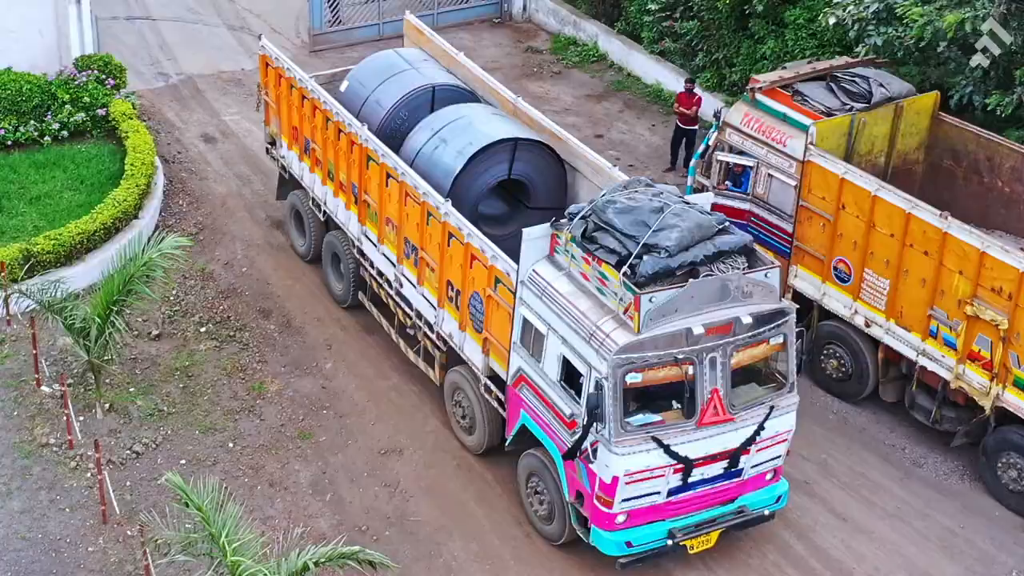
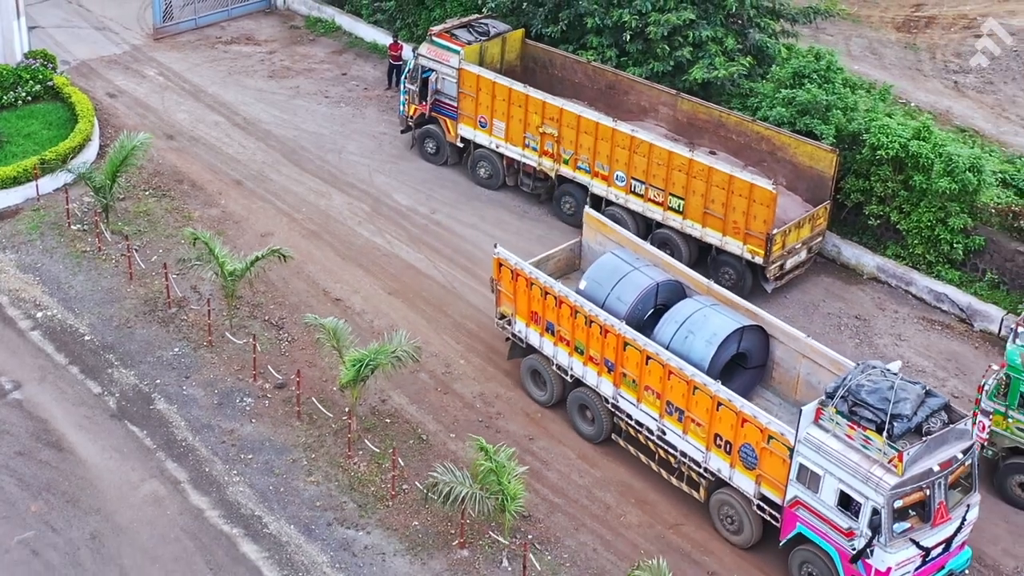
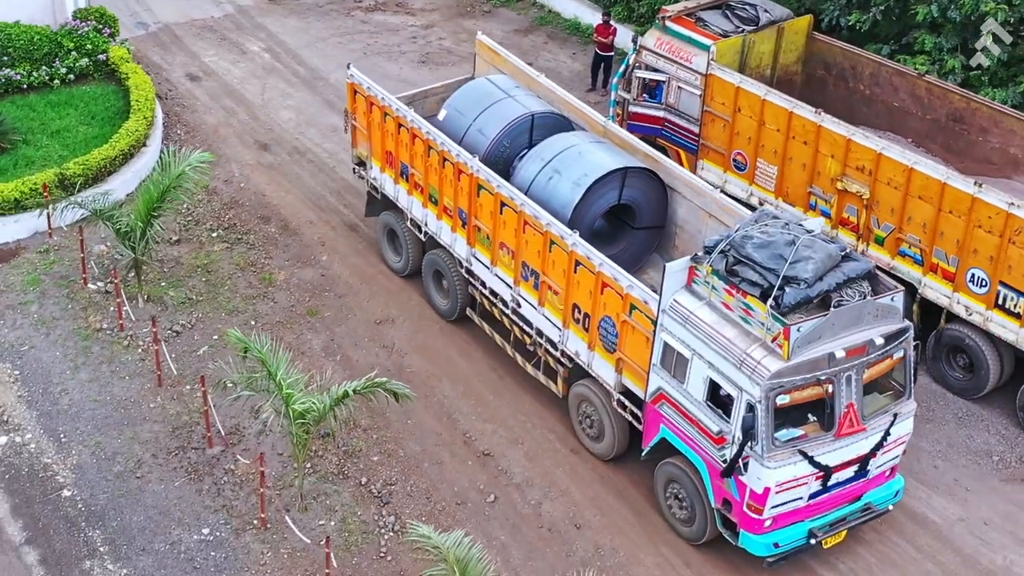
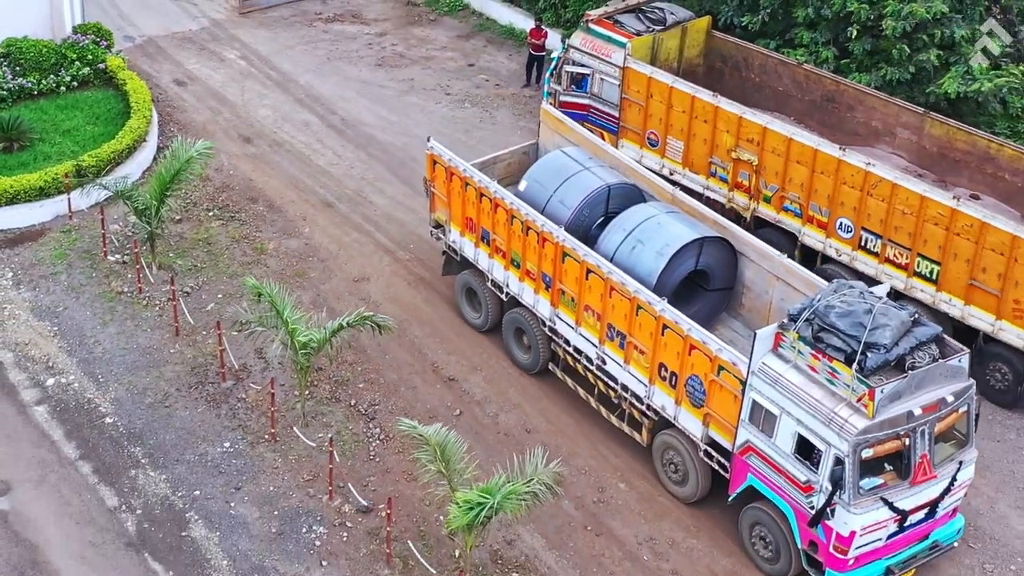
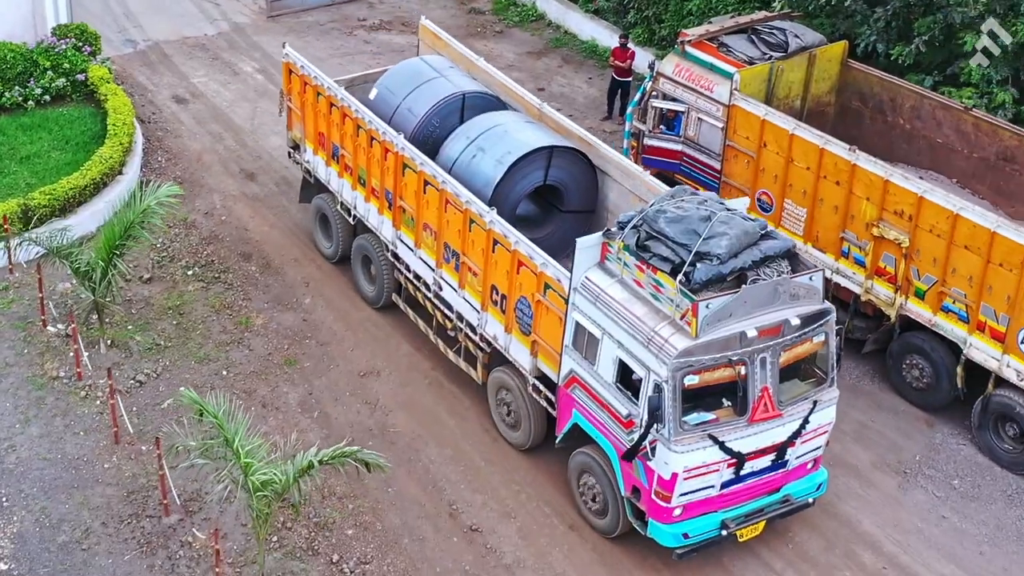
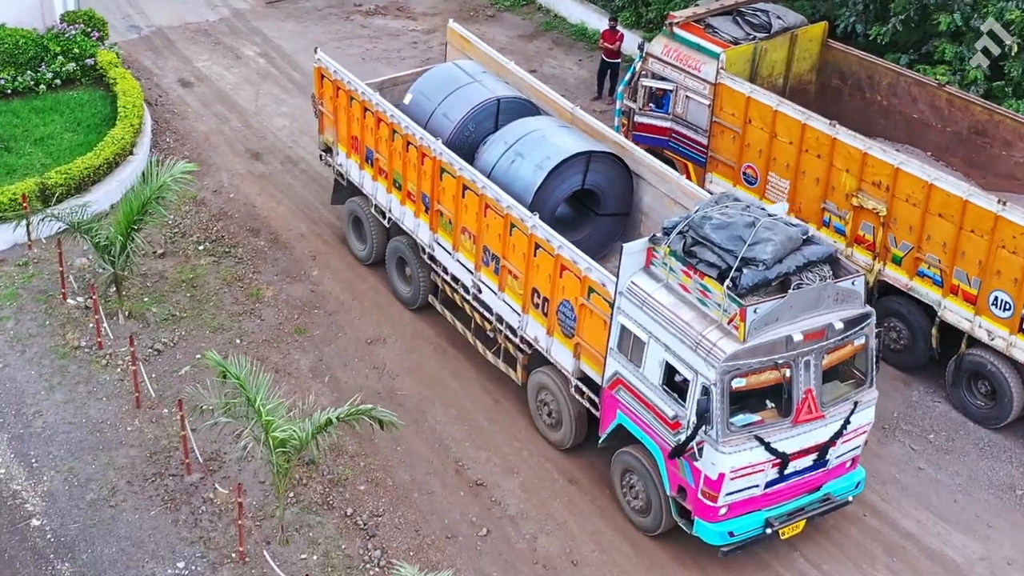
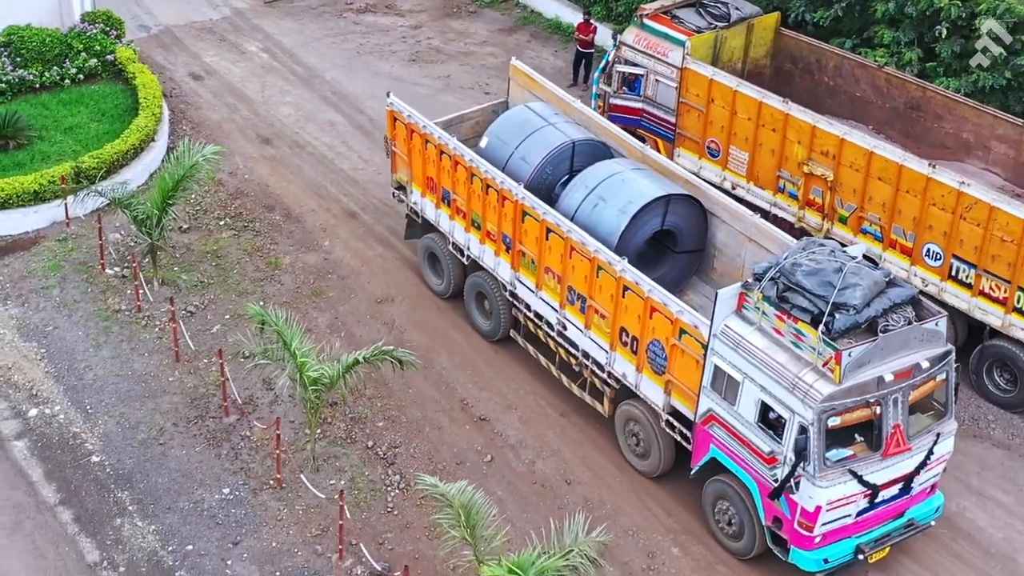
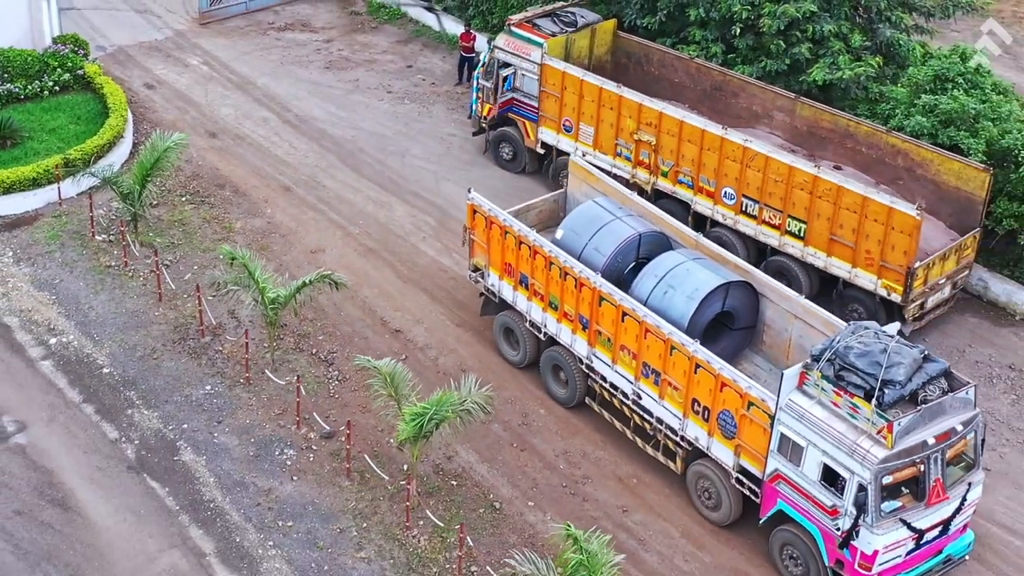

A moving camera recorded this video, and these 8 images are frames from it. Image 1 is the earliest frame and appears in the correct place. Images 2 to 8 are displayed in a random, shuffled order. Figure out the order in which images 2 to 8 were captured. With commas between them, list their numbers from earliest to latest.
5, 6, 3, 7, 4, 8, 2
